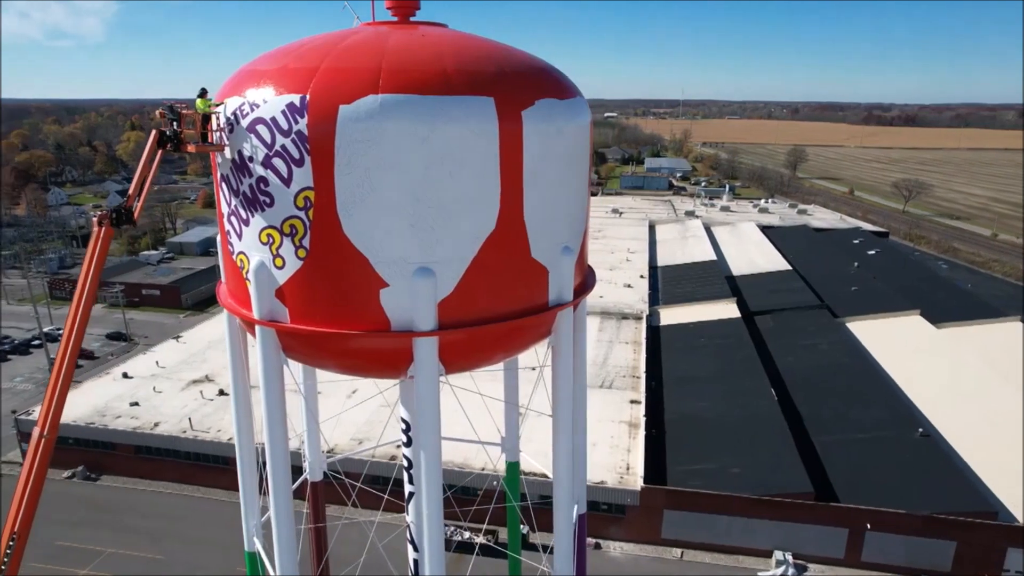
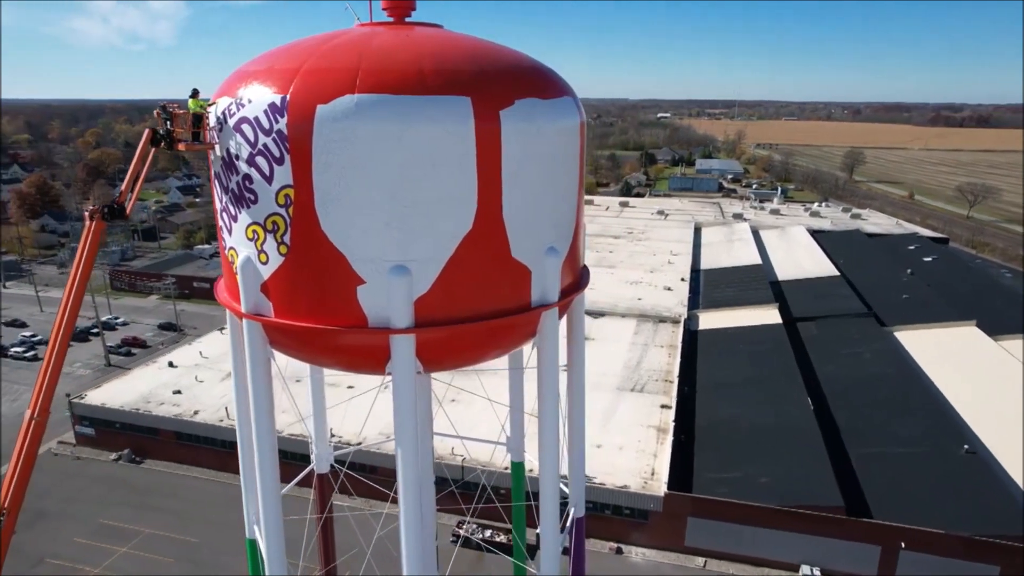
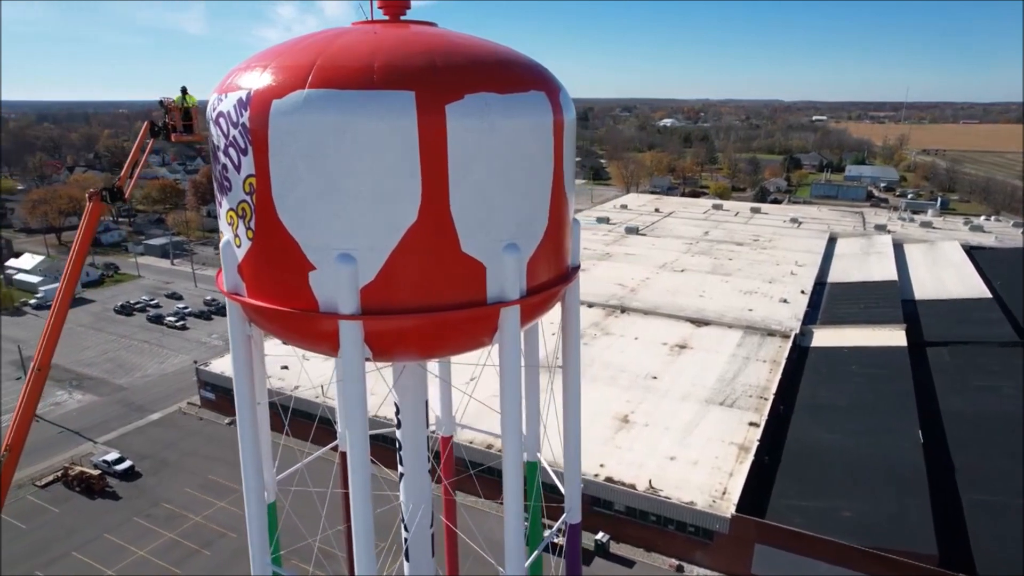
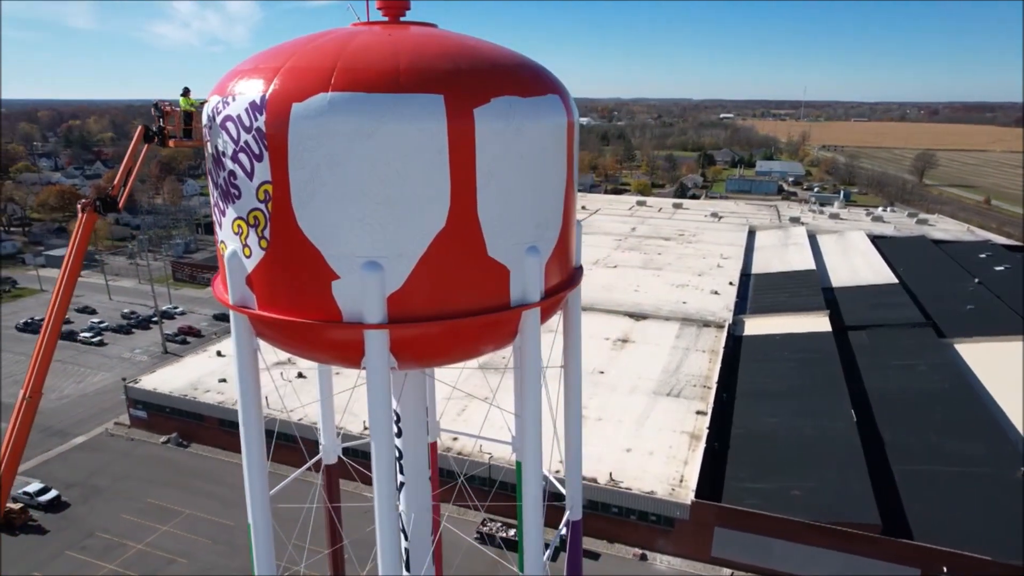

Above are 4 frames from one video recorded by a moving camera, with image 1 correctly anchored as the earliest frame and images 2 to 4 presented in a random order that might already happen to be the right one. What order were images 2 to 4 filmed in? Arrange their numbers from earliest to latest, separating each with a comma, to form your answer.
2, 4, 3
